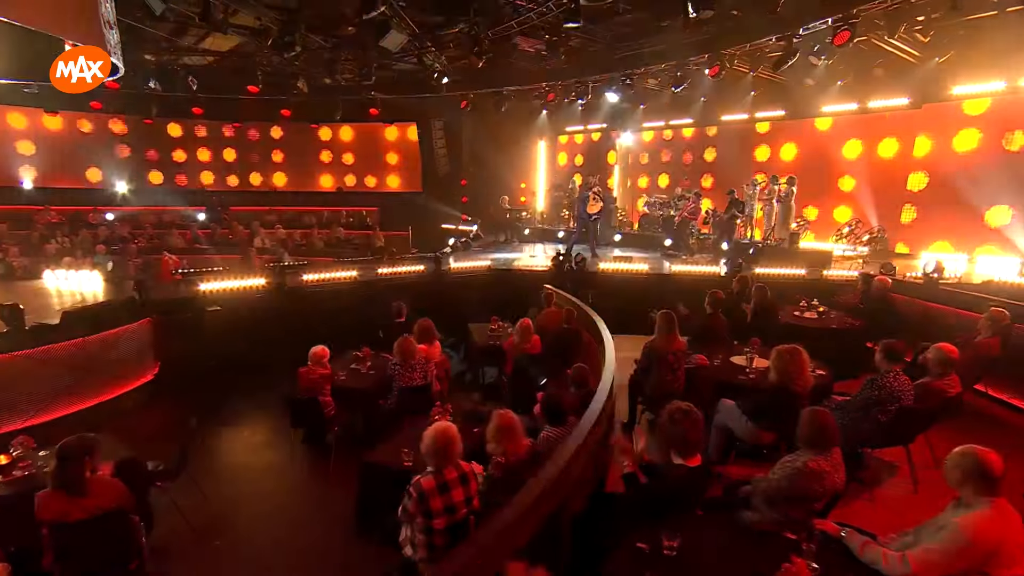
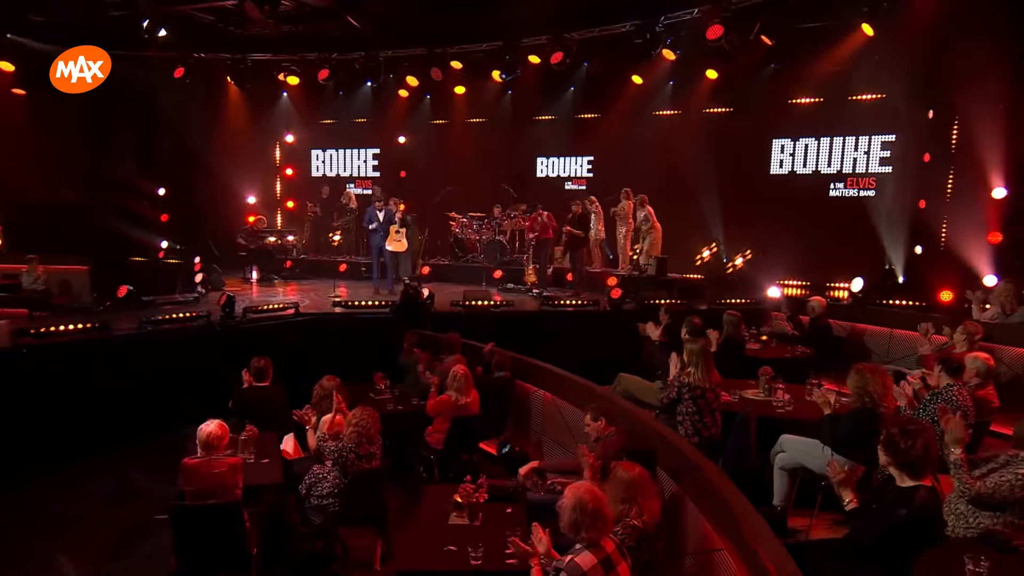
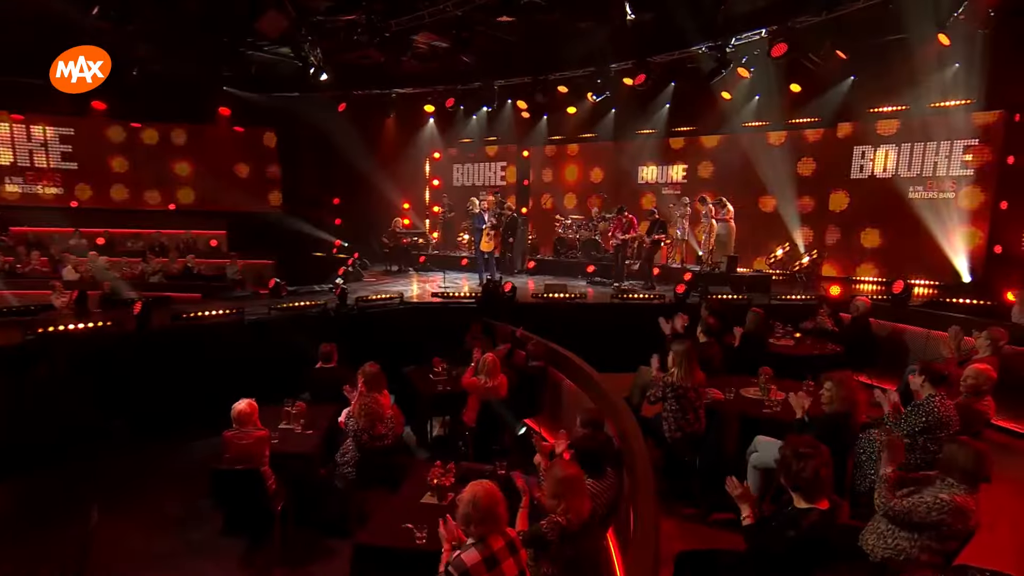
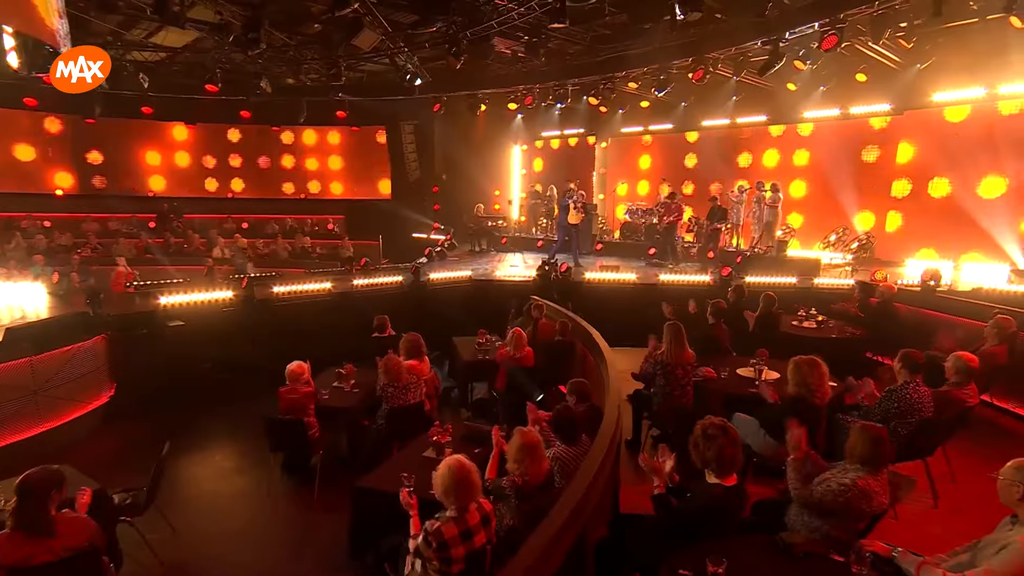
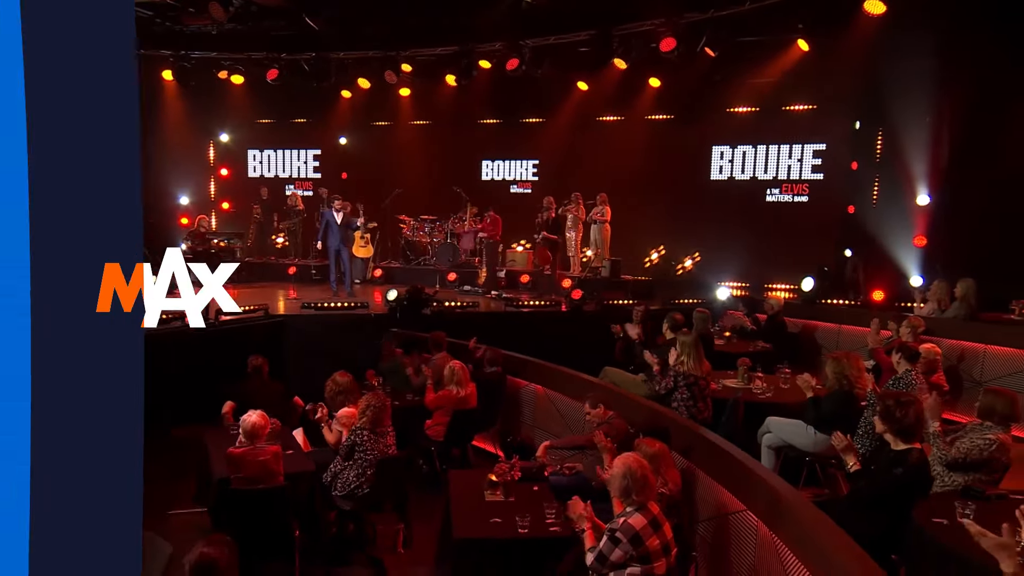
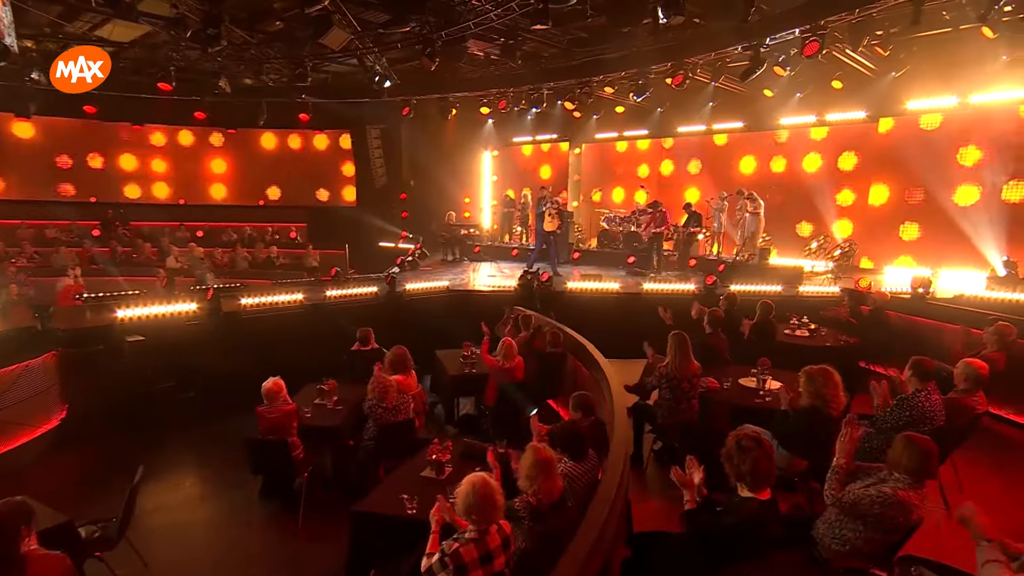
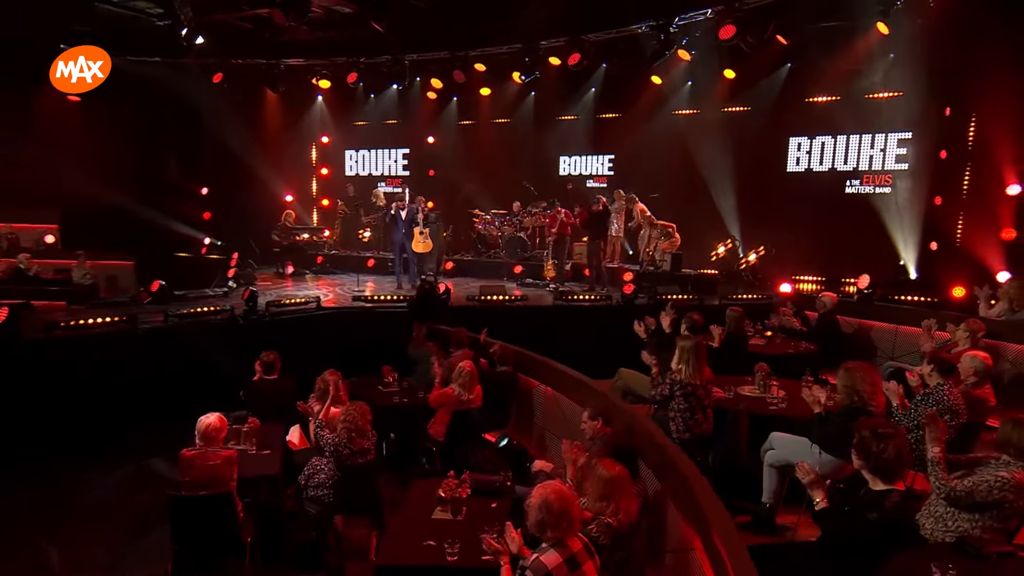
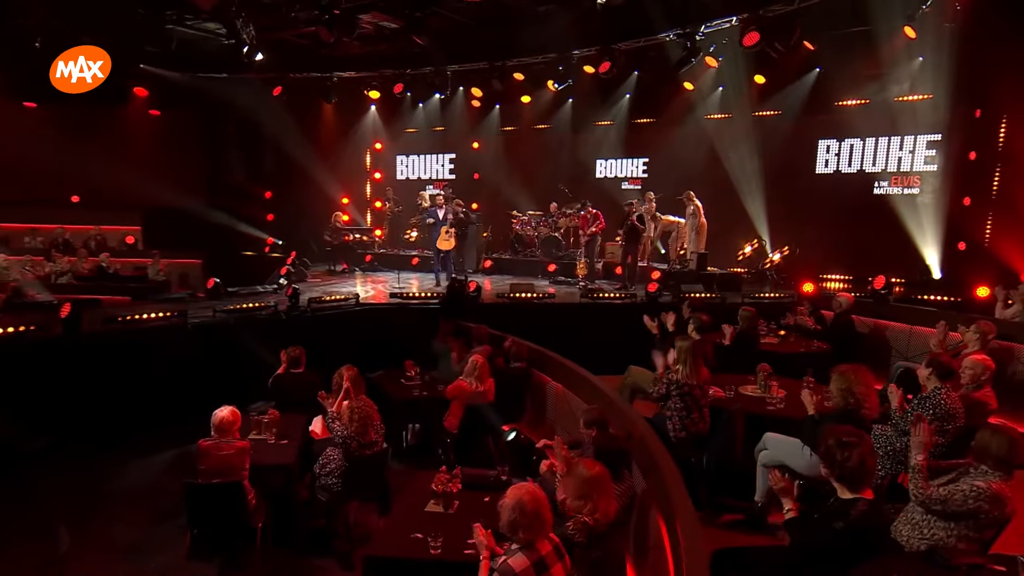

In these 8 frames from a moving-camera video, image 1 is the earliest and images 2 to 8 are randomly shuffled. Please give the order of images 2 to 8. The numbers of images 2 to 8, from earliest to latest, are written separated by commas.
4, 6, 3, 8, 7, 2, 5
